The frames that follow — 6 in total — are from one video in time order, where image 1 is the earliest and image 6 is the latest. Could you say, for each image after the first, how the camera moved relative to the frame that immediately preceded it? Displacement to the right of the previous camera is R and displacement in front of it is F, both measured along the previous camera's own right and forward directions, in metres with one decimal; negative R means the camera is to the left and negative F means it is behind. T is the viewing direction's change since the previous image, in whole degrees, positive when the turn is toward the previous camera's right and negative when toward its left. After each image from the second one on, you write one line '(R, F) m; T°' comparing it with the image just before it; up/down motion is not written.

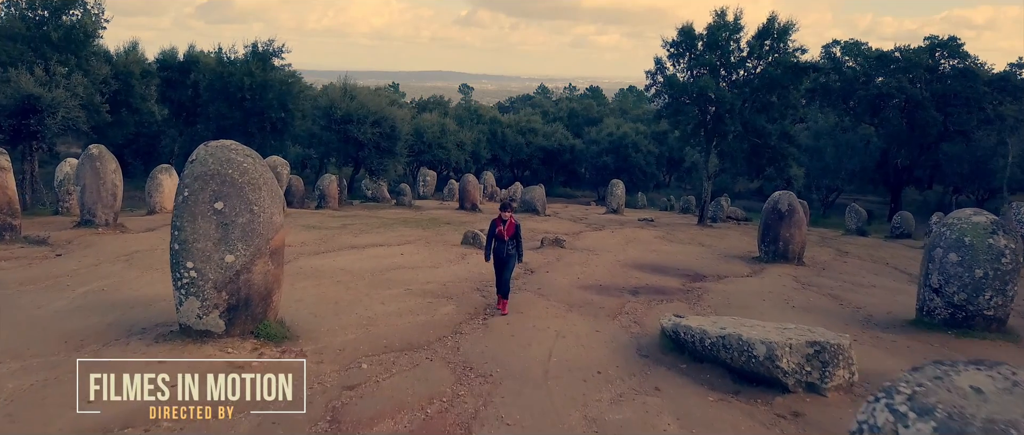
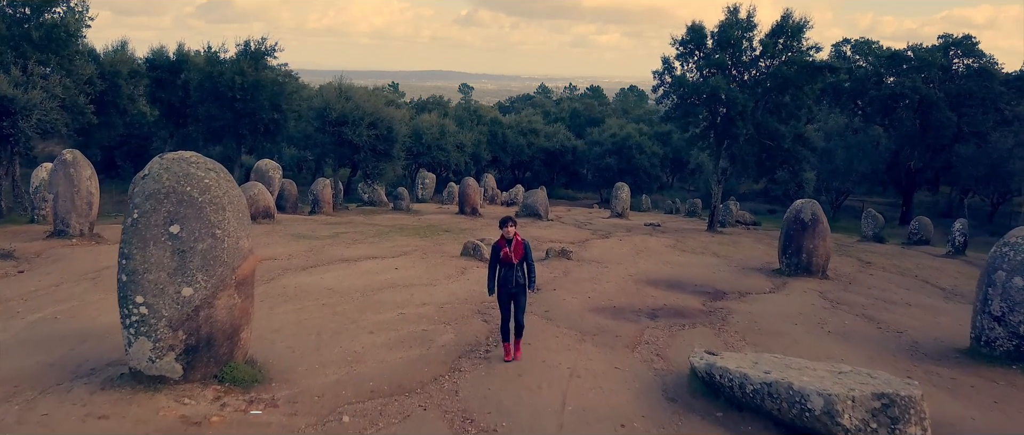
(-0.1, +1.1) m; 0°
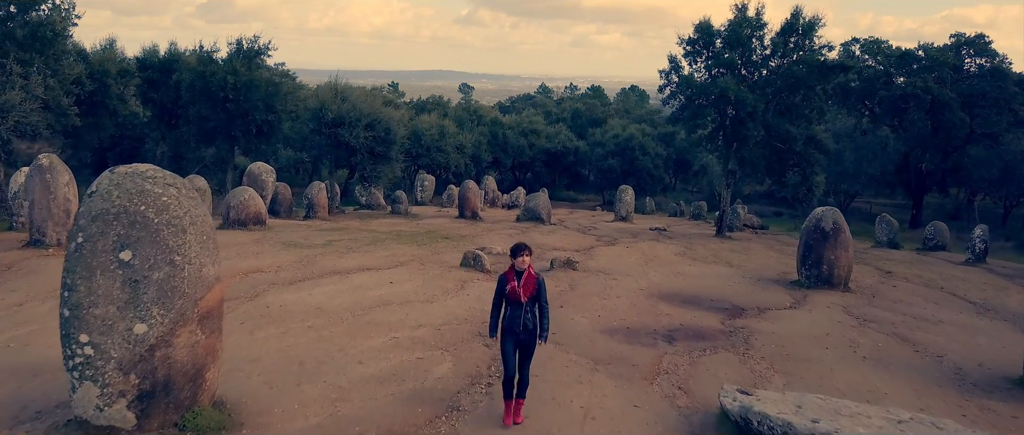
(-0.1, +0.9) m; 0°
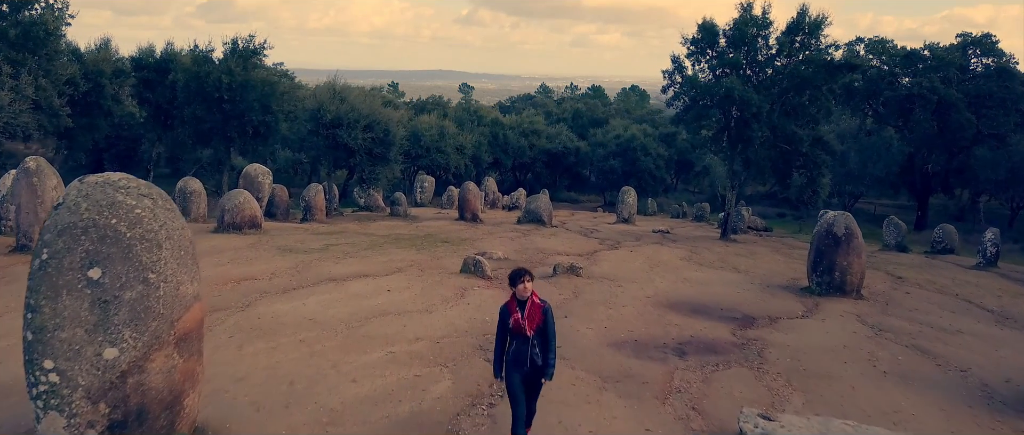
(0.0, +0.5) m; 0°
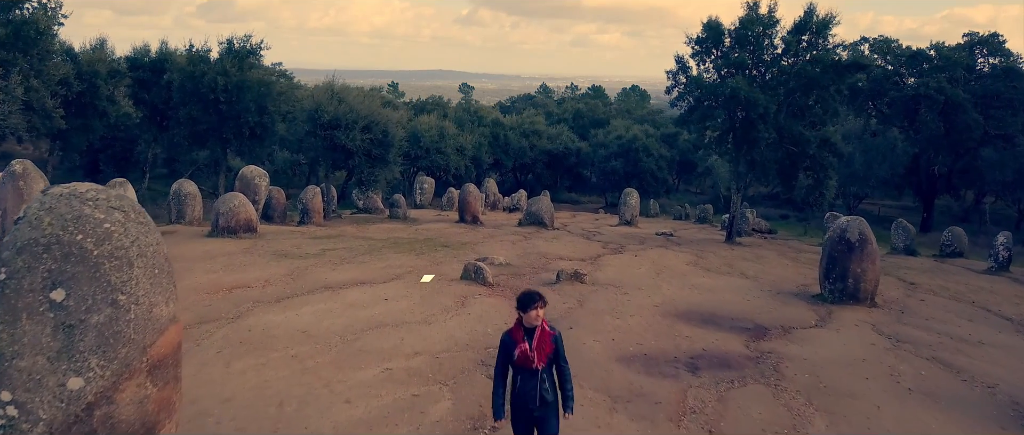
(0.0, +0.5) m; 0°
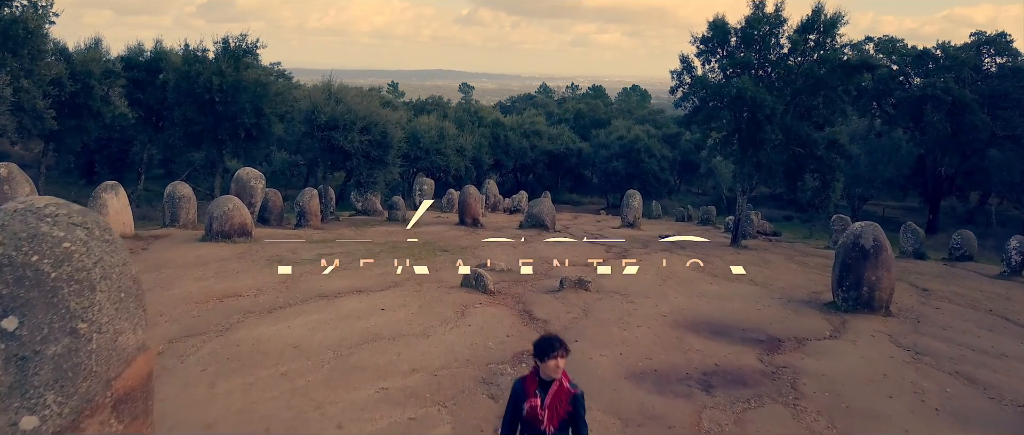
(0.0, +0.5) m; 0°
